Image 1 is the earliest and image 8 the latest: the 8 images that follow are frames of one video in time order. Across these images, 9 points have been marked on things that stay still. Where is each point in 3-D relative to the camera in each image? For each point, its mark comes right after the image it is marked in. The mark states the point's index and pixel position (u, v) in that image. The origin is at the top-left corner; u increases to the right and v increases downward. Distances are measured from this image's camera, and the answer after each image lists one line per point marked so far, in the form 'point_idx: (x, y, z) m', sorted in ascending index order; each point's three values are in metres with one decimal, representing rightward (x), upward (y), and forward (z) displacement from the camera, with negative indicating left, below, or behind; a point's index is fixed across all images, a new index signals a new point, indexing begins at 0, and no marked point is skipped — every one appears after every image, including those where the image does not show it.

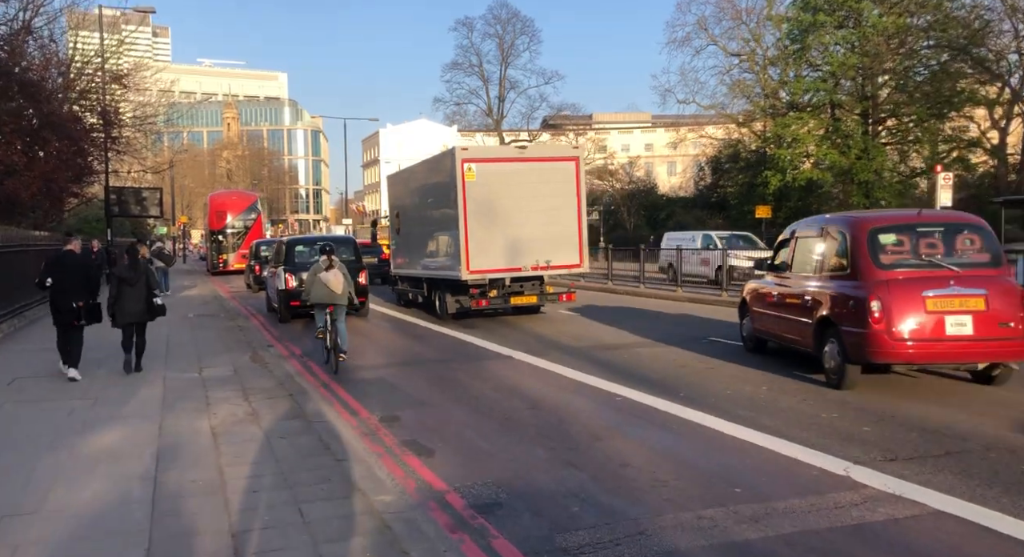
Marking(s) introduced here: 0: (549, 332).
0: (+0.7, -1.0, +15.4) m
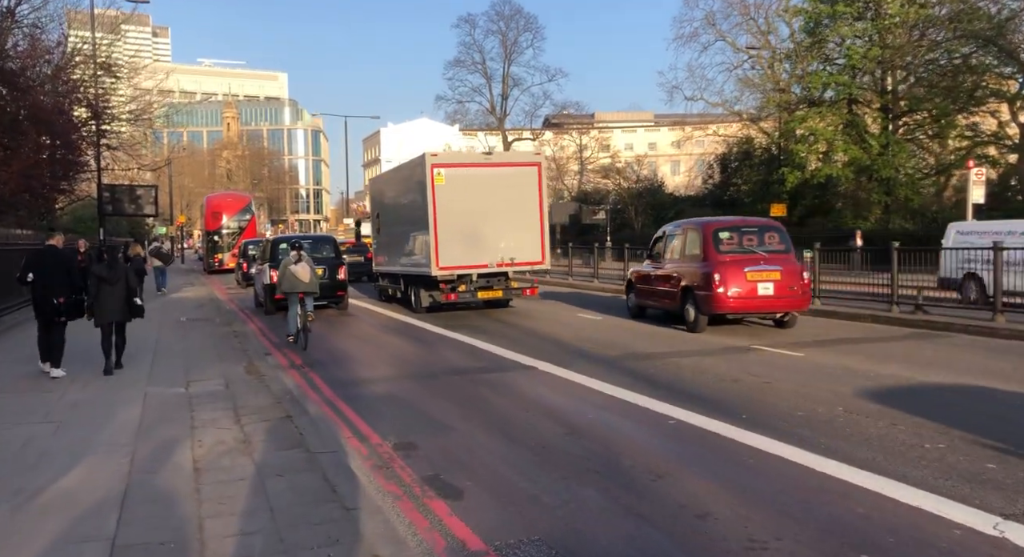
0: (+1.0, -1.0, +14.2) m
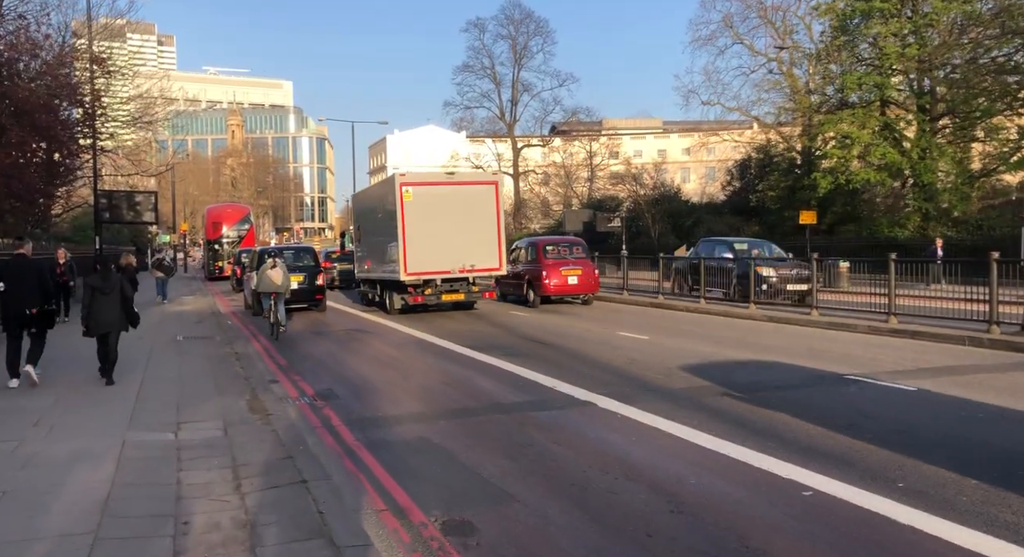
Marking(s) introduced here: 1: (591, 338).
0: (+1.6, -1.3, +12.5) m
1: (+1.5, -1.2, +16.0) m
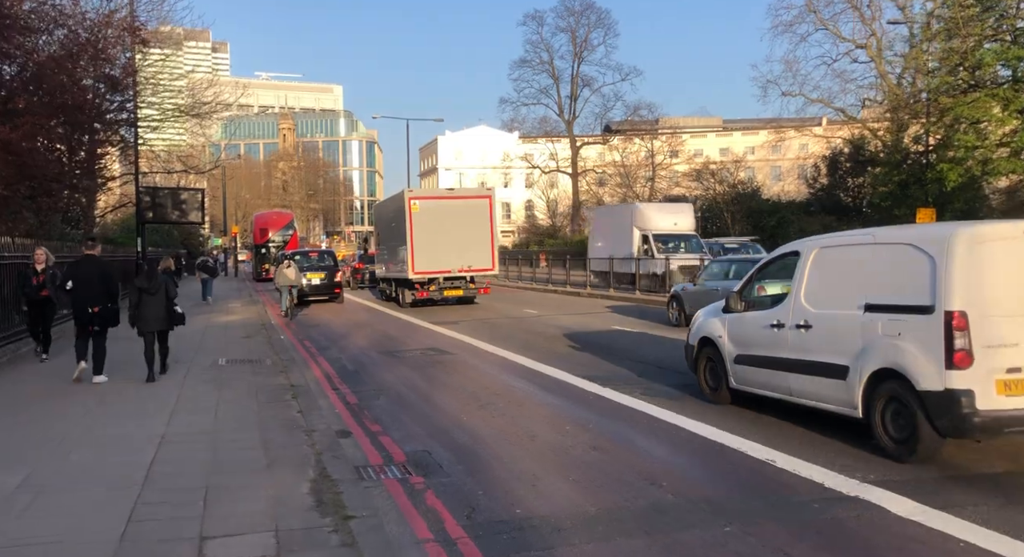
0: (+3.3, -1.4, +8.9) m
1: (+3.4, -1.3, +12.4) m
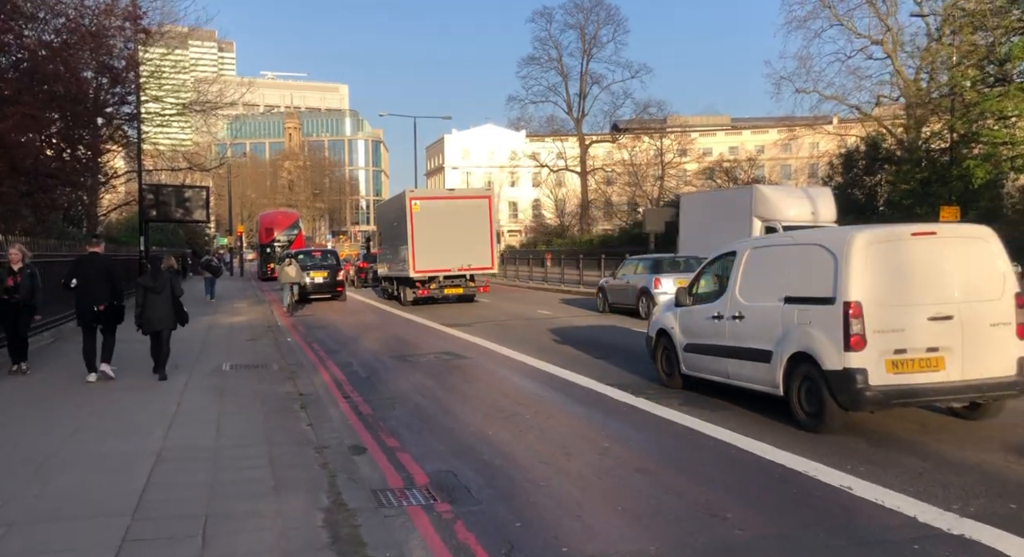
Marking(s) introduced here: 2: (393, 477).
0: (+3.6, -1.4, +8.1) m
1: (+3.8, -1.3, +11.6) m
2: (-1.0, -1.6, +6.6) m
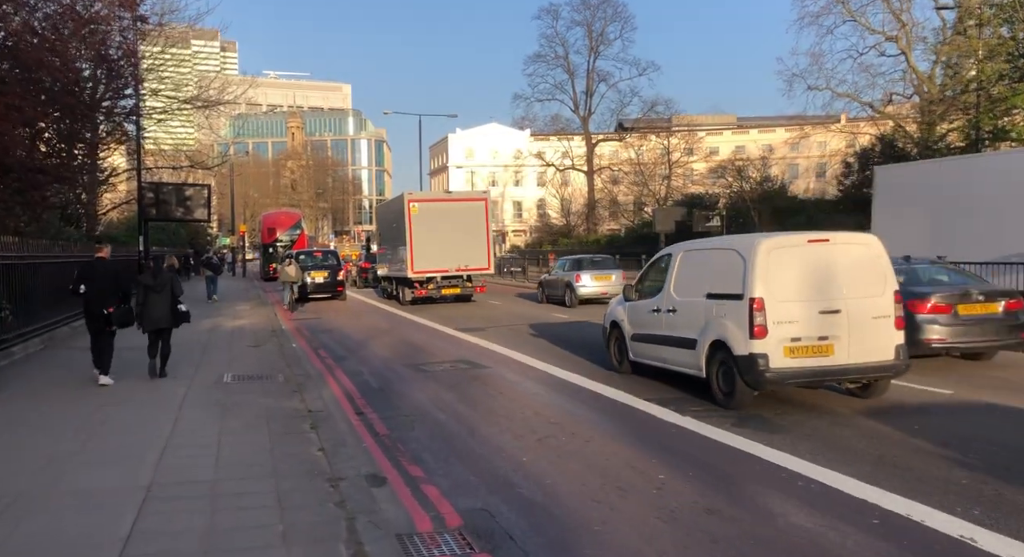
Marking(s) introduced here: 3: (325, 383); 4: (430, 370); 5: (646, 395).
0: (+3.9, -1.5, +7.1) m
1: (+4.1, -1.4, +10.6) m
2: (-0.6, -1.7, +5.6) m
3: (-2.6, -1.5, +11.4) m
4: (-1.3, -1.4, +12.7) m
5: (+1.7, -1.5, +10.3) m
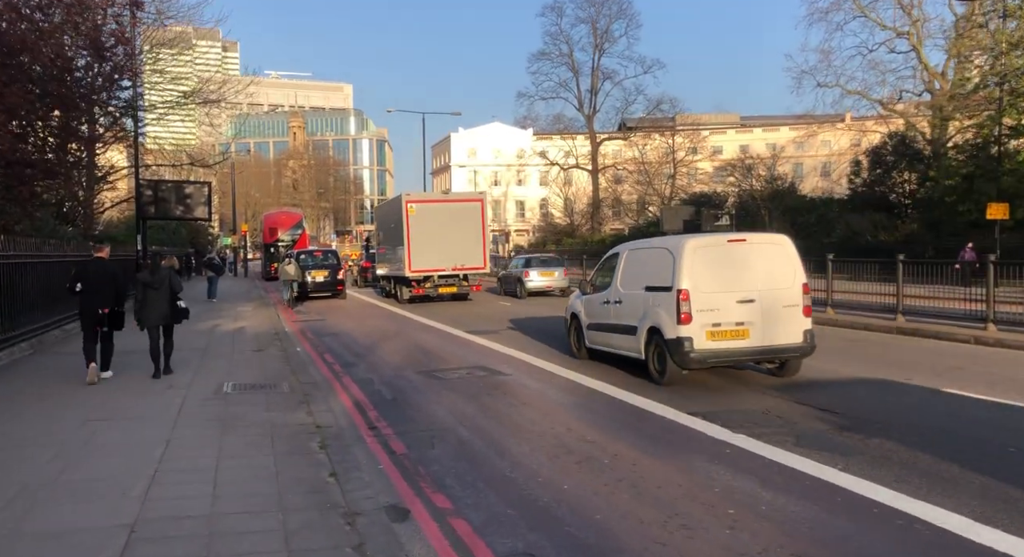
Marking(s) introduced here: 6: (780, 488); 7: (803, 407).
0: (+4.2, -1.5, +6.2) m
1: (+4.4, -1.4, +9.7) m
2: (-0.4, -1.7, +4.7) m
3: (-2.3, -1.5, +10.5) m
4: (-1.0, -1.4, +11.8) m
5: (+2.0, -1.5, +9.4) m
6: (+2.0, -1.5, +6.0) m
7: (+3.2, -1.4, +9.1) m
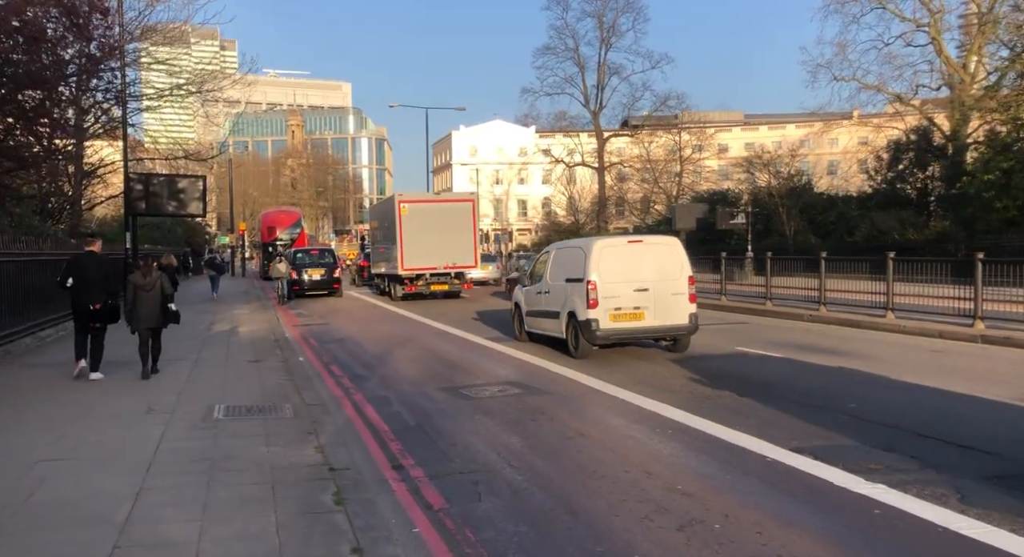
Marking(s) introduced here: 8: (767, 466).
0: (+4.7, -1.5, +4.5) m
1: (+4.9, -1.4, +8.0) m
2: (+0.2, -1.7, +3.0) m
3: (-1.8, -1.5, +8.8) m
4: (-0.5, -1.4, +10.1) m
5: (+2.5, -1.5, +7.7) m
6: (+2.5, -1.6, +4.3) m
7: (+3.8, -1.5, +7.4) m
8: (+2.1, -1.5, +6.5) m
